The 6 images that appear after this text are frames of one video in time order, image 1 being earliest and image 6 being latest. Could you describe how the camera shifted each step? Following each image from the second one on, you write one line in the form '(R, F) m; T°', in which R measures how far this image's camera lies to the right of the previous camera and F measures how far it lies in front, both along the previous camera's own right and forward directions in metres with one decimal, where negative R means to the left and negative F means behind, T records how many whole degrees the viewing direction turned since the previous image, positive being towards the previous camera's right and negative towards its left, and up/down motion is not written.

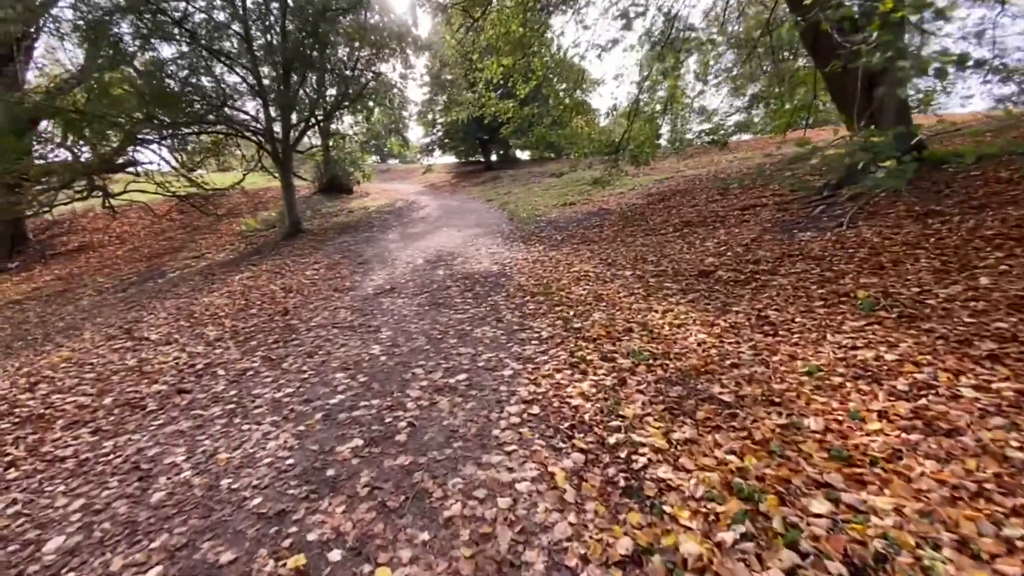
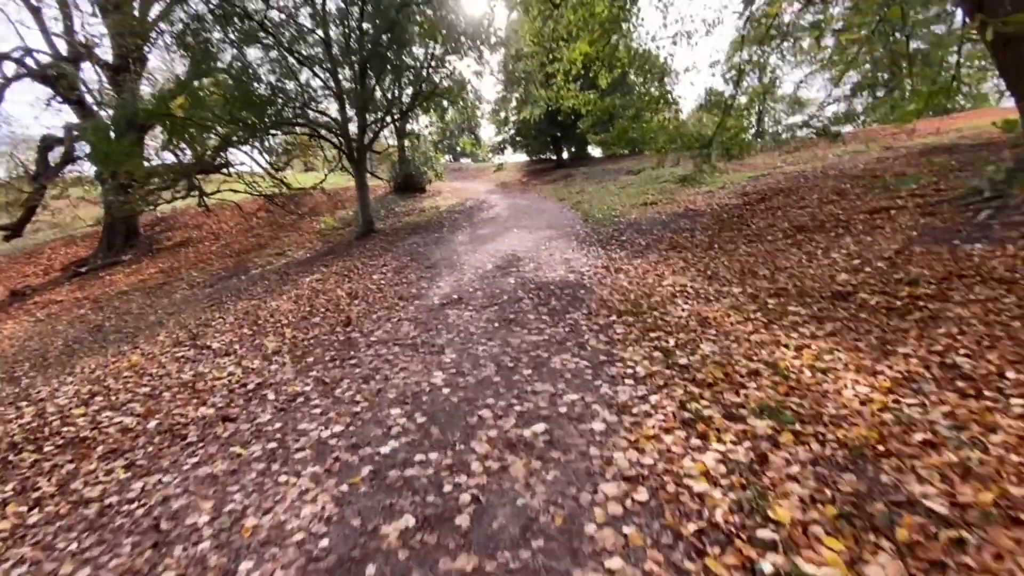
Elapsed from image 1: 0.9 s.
(-0.2, +0.8) m; -8°
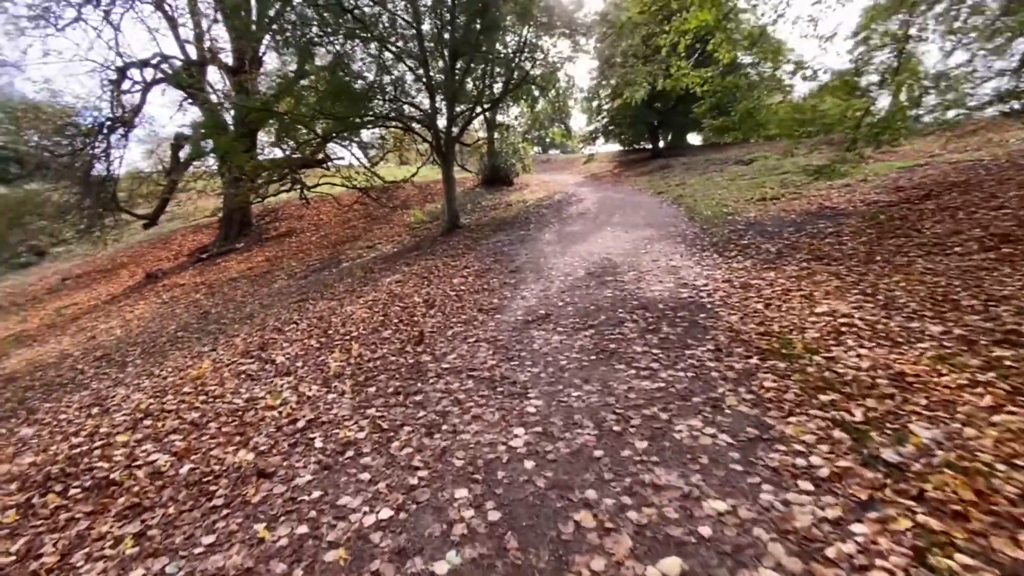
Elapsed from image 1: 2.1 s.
(-0.2, +1.0) m; -10°
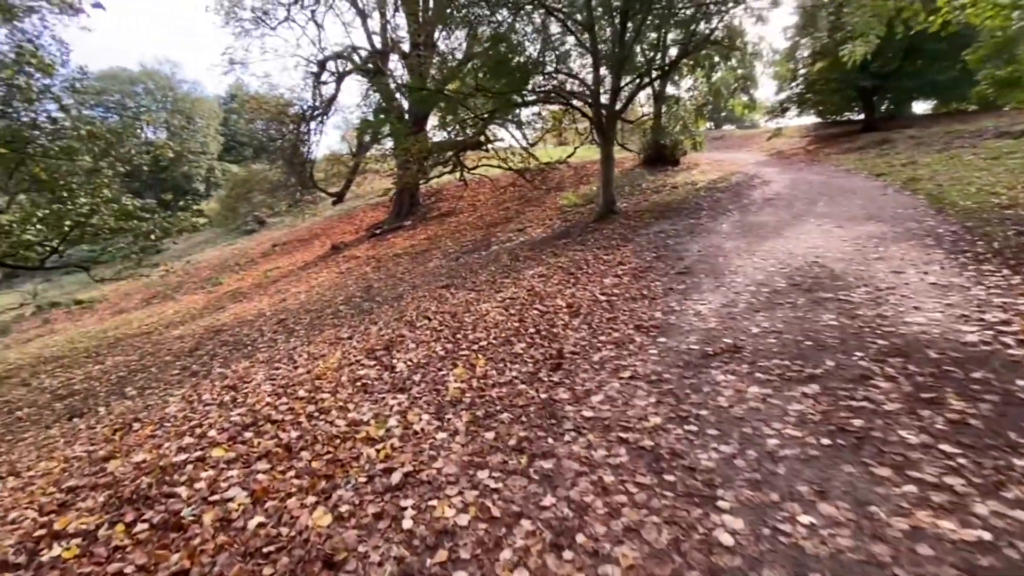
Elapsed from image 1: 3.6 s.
(-0.2, +1.2) m; -17°
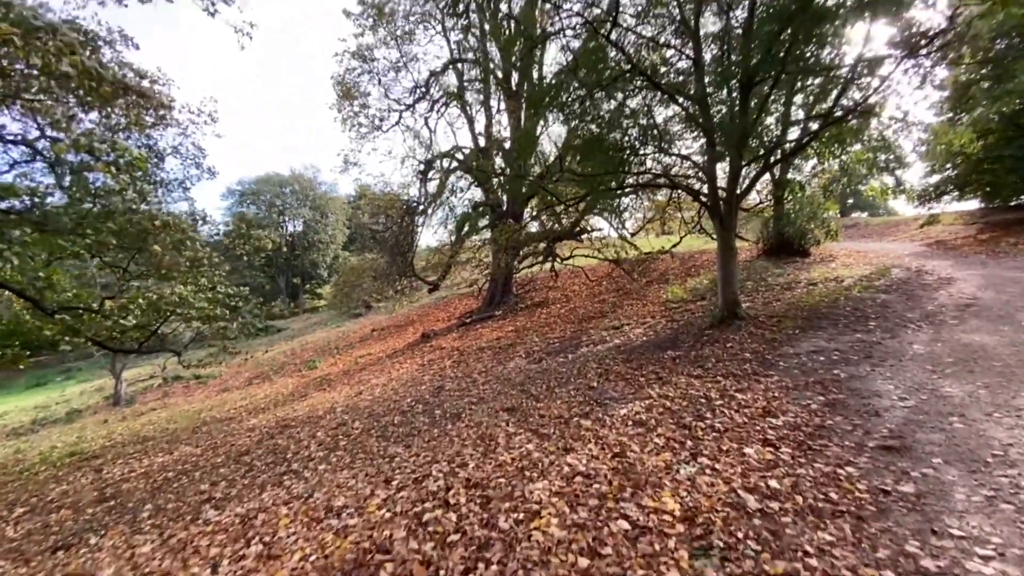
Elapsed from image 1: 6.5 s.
(+0.2, +2.1) m; -12°
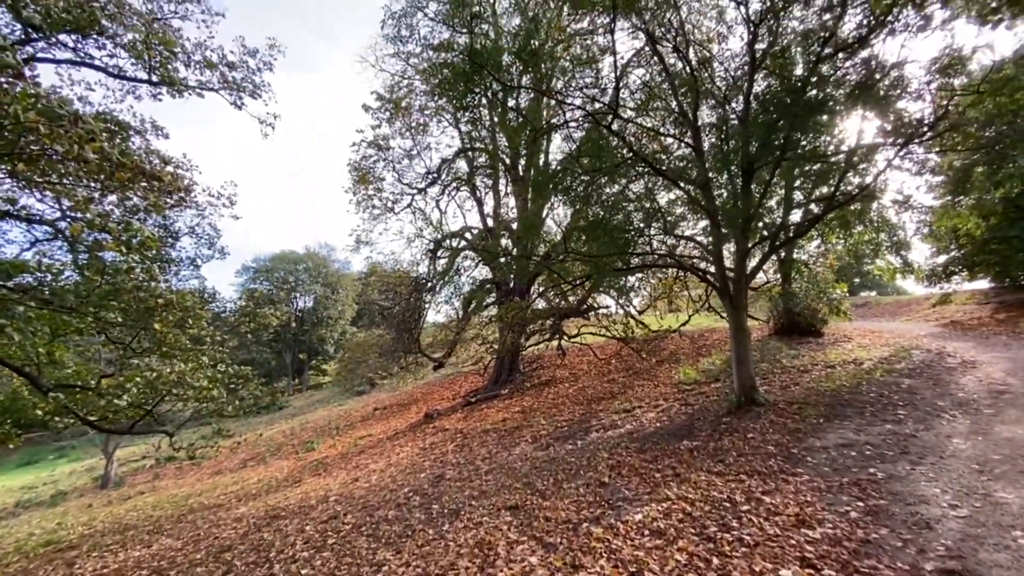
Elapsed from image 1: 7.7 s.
(0.0, +0.2) m; -1°
